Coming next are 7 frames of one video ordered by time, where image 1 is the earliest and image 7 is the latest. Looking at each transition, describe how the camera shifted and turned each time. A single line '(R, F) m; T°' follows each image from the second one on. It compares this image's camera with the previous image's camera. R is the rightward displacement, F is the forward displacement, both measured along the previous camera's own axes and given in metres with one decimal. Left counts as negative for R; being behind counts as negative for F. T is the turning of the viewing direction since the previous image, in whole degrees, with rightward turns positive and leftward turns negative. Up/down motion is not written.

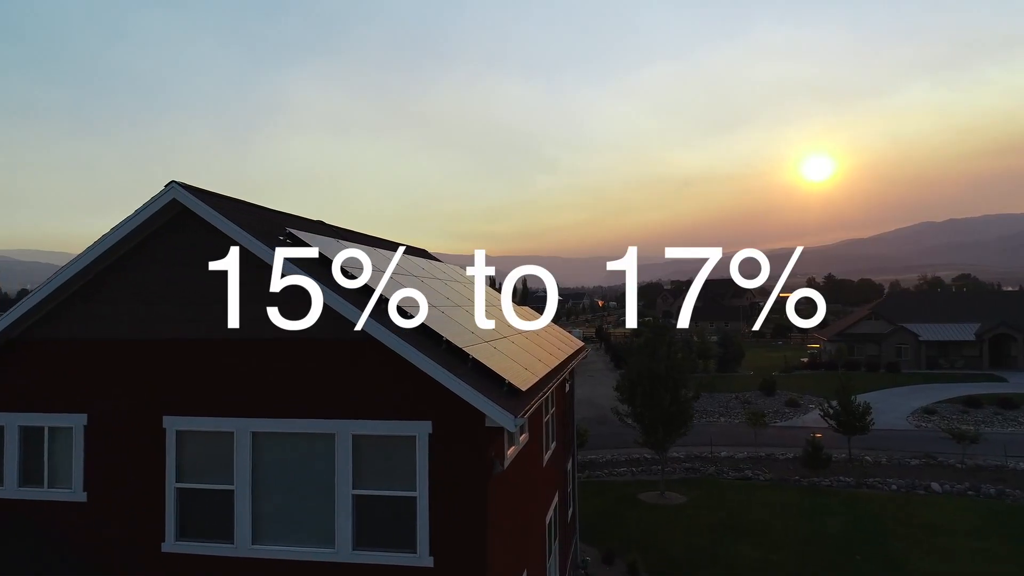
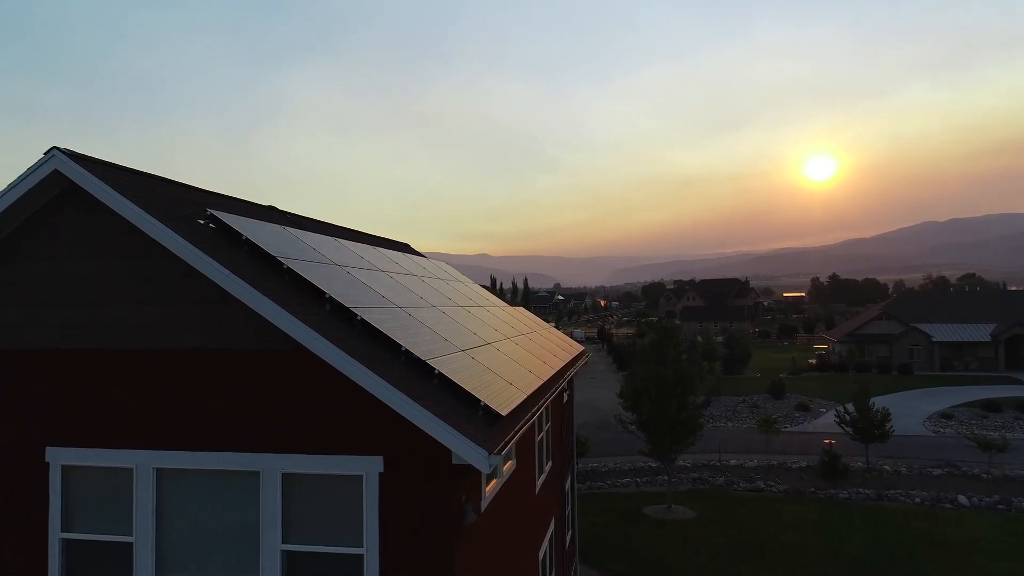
(+0.2, +1.6) m; 0°
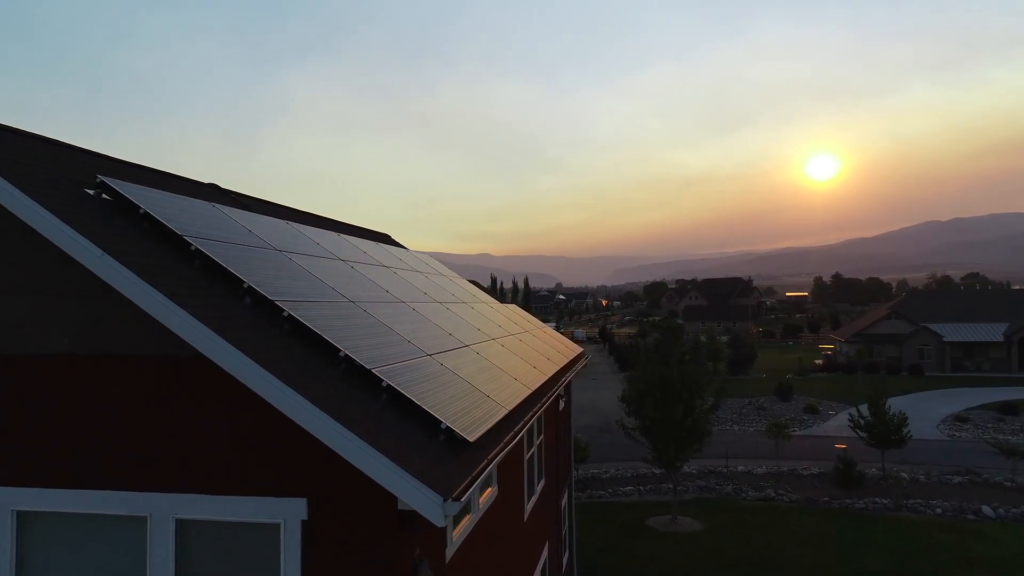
(+0.2, +1.3) m; 0°
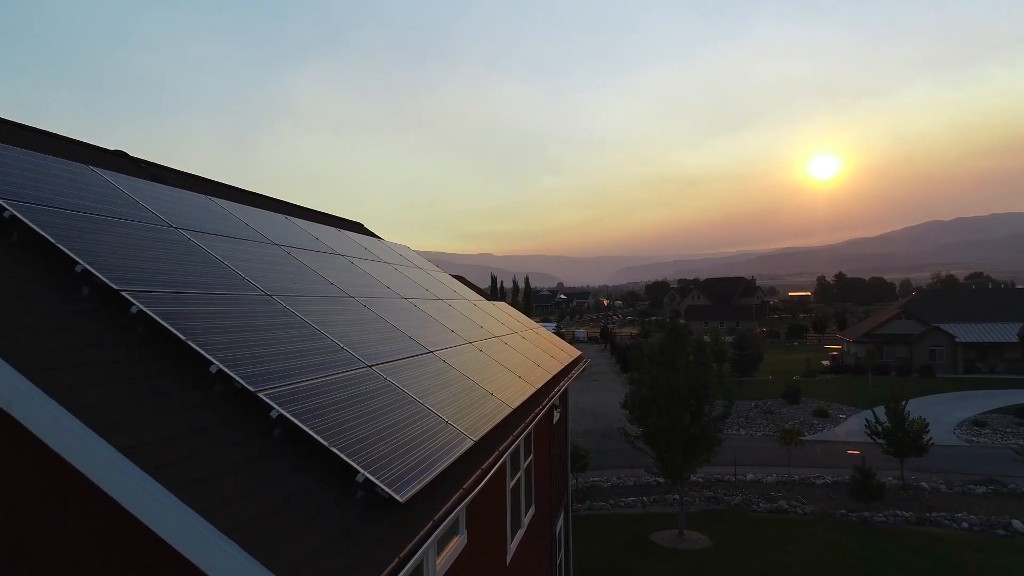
(+0.3, +1.5) m; 0°
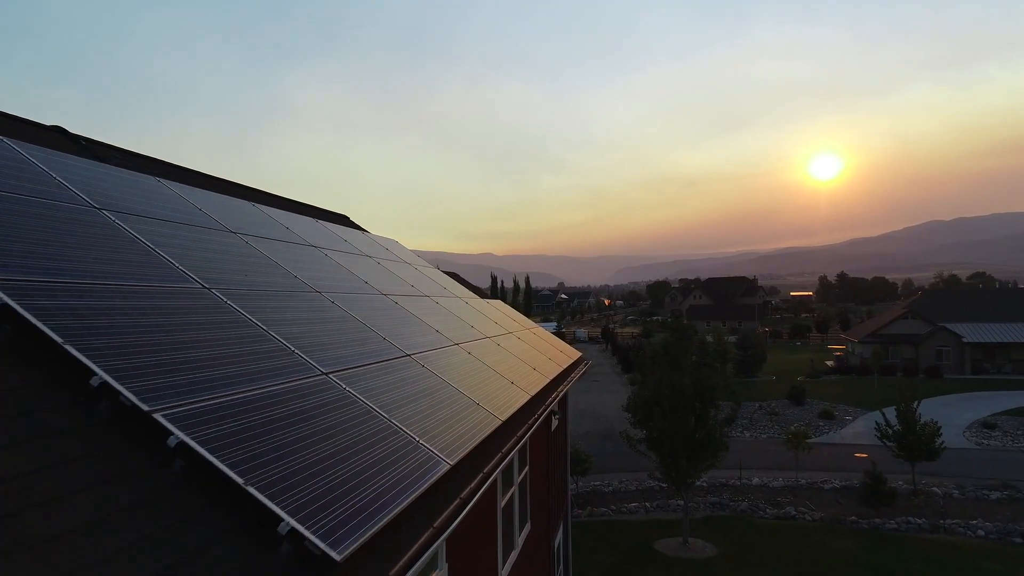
(+0.1, +0.7) m; 0°
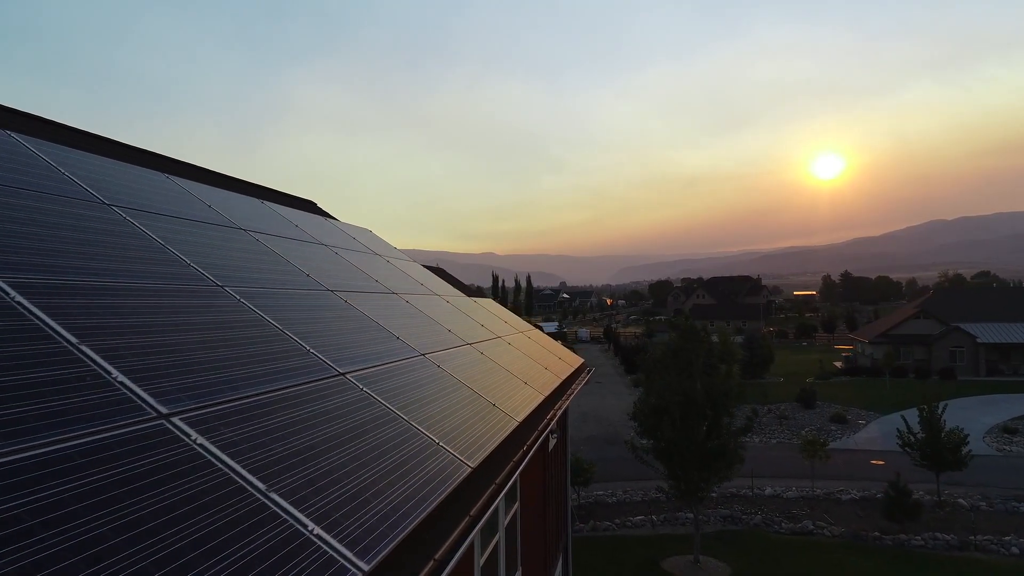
(+0.2, +1.4) m; 0°
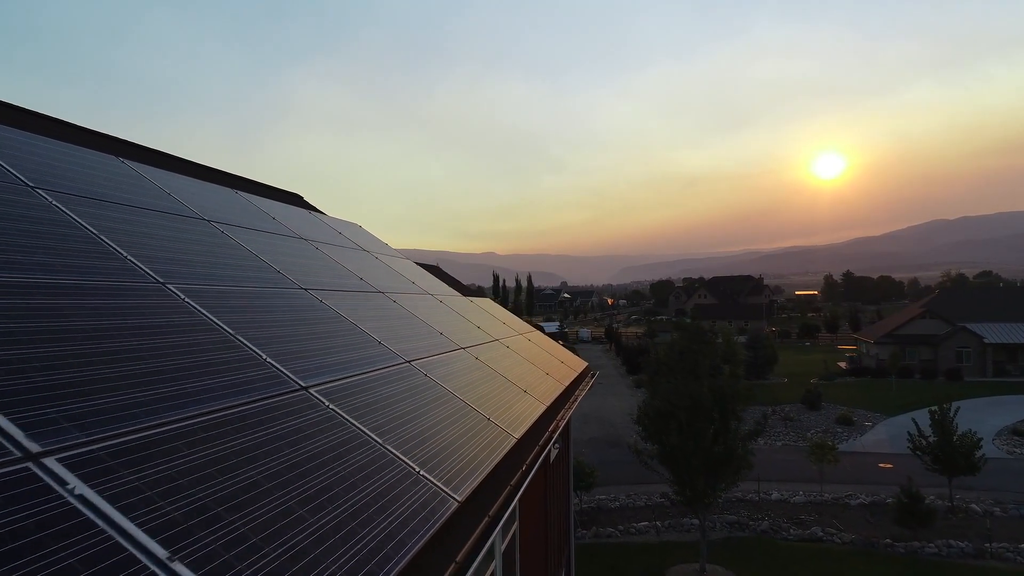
(0.0, +0.6) m; 0°
